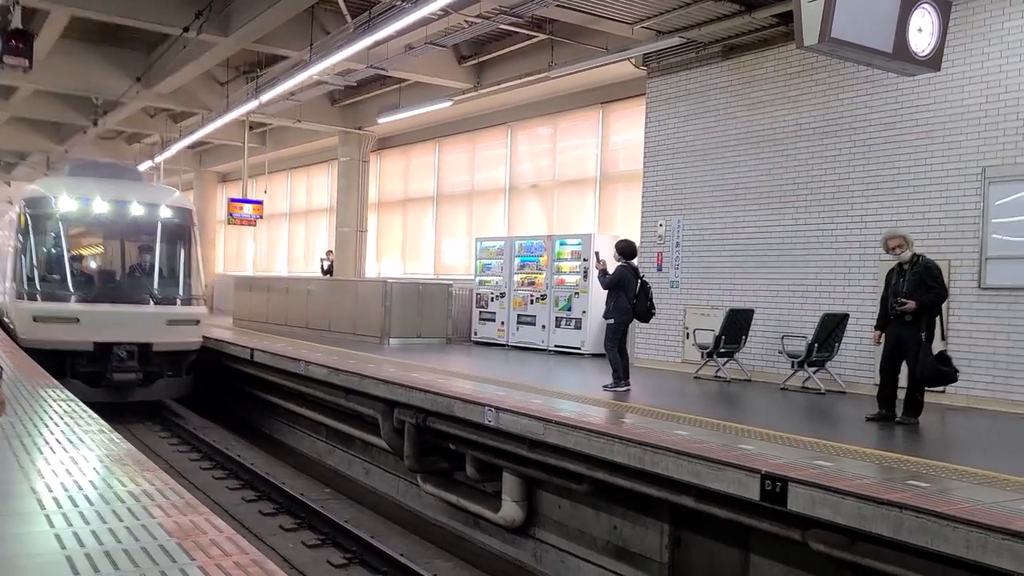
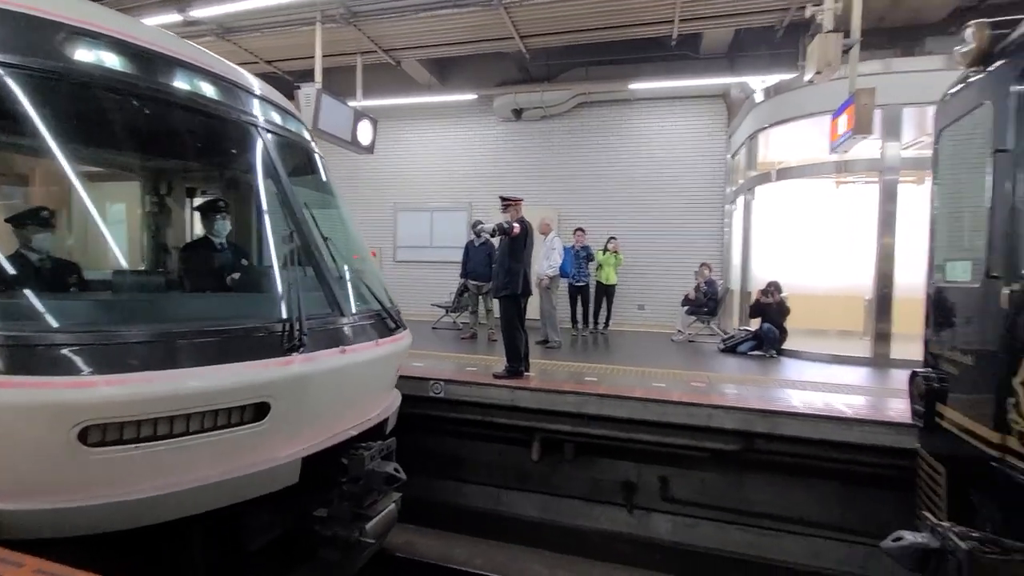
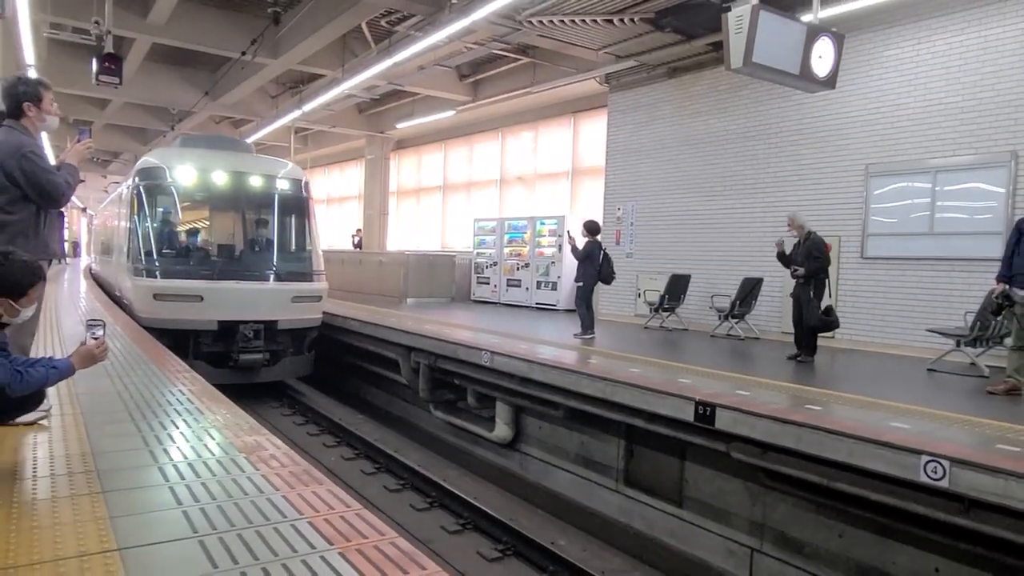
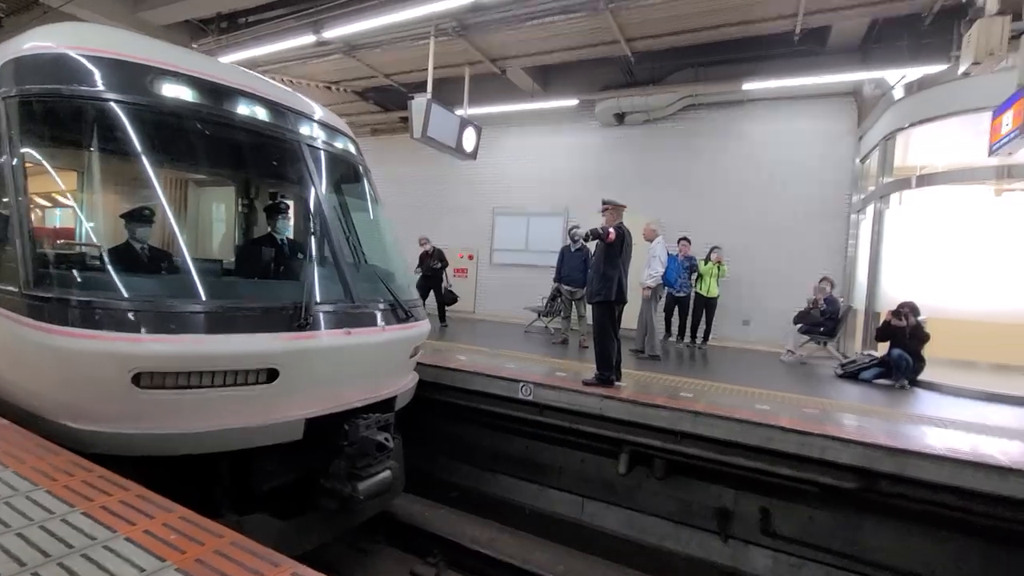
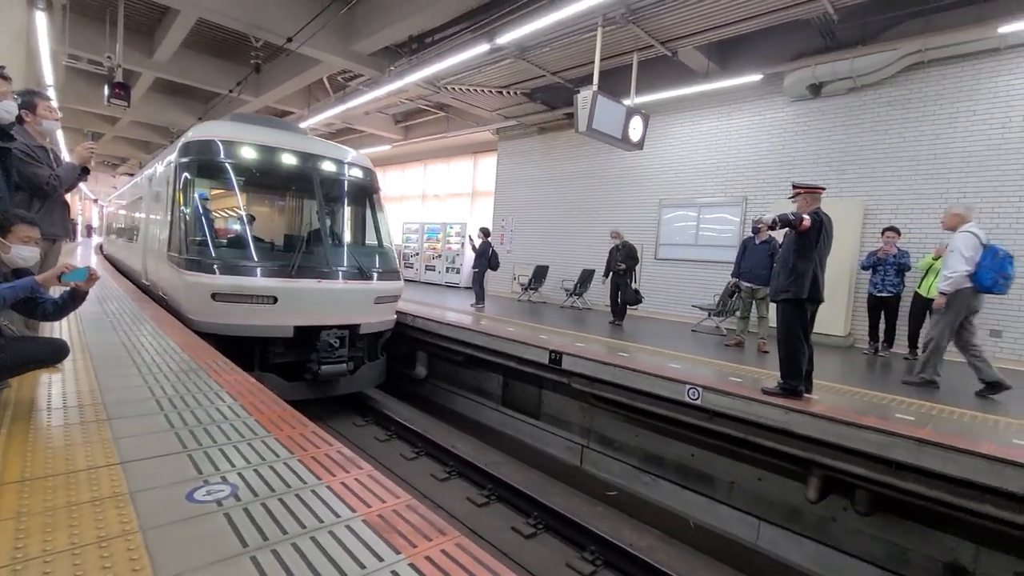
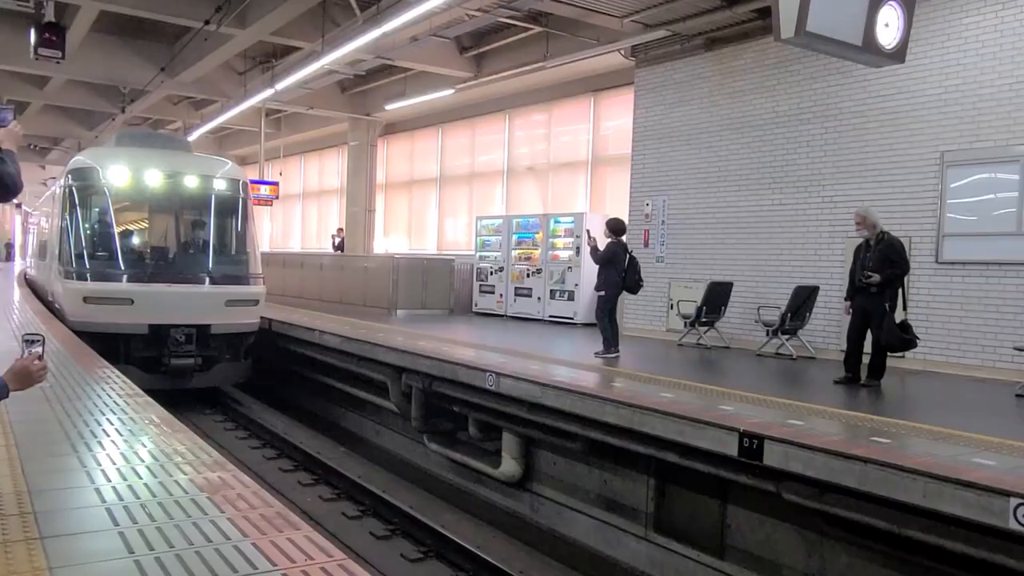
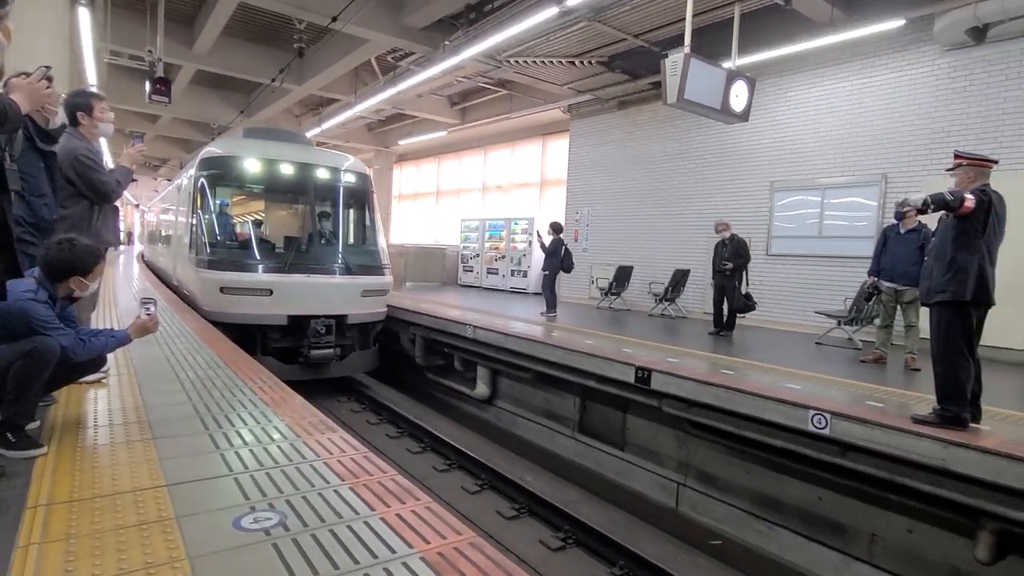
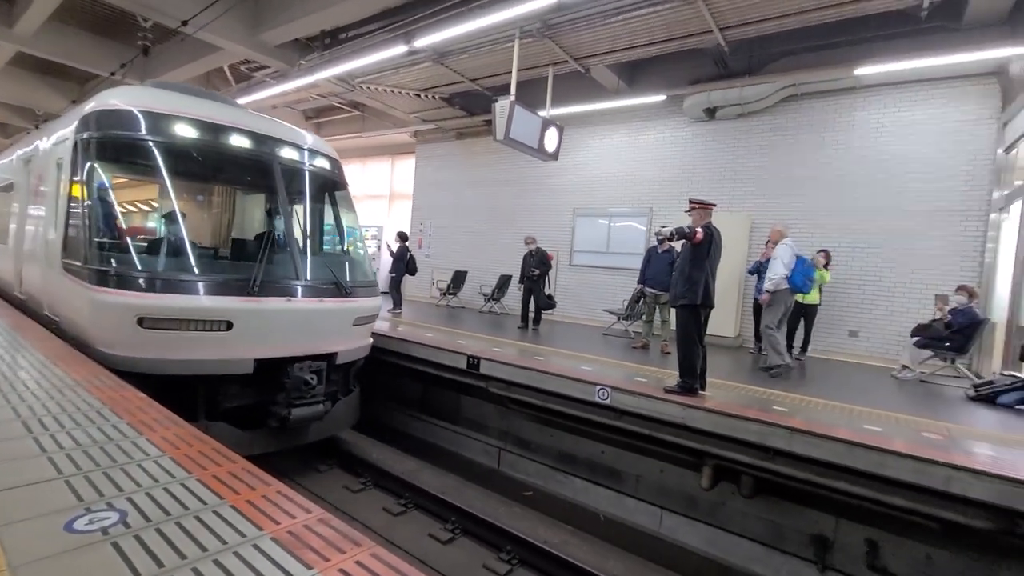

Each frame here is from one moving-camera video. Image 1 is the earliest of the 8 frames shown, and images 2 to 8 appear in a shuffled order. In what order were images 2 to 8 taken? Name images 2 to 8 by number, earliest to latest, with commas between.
6, 3, 7, 5, 8, 4, 2
